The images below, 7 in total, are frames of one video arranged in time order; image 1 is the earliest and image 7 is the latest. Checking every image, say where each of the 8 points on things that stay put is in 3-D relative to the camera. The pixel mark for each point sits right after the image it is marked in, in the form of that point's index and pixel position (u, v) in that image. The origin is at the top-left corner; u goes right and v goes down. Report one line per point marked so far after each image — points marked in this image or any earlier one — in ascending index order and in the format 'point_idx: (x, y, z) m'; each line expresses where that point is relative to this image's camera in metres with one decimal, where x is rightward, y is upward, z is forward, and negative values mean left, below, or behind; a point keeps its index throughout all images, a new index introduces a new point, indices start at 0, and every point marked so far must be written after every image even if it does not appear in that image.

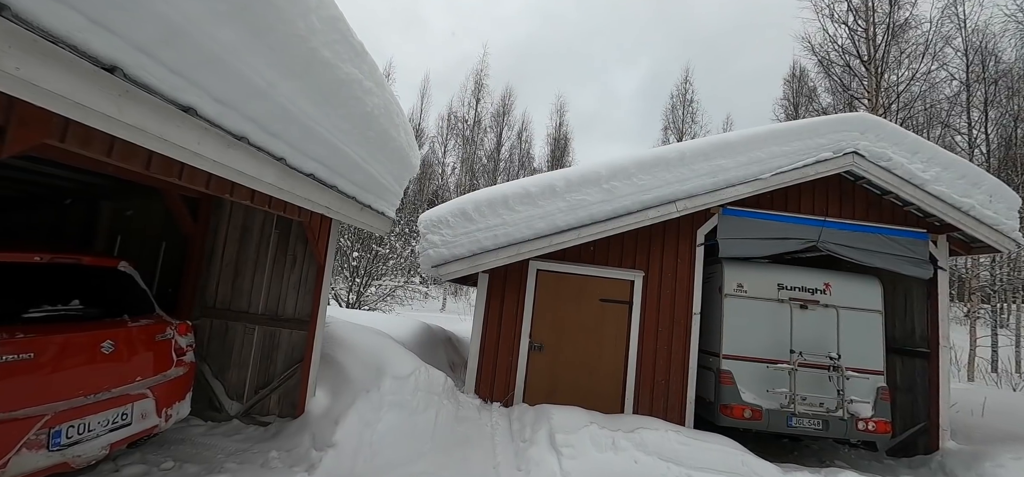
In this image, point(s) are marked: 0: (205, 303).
0: (-3.3, -0.7, +4.4) m
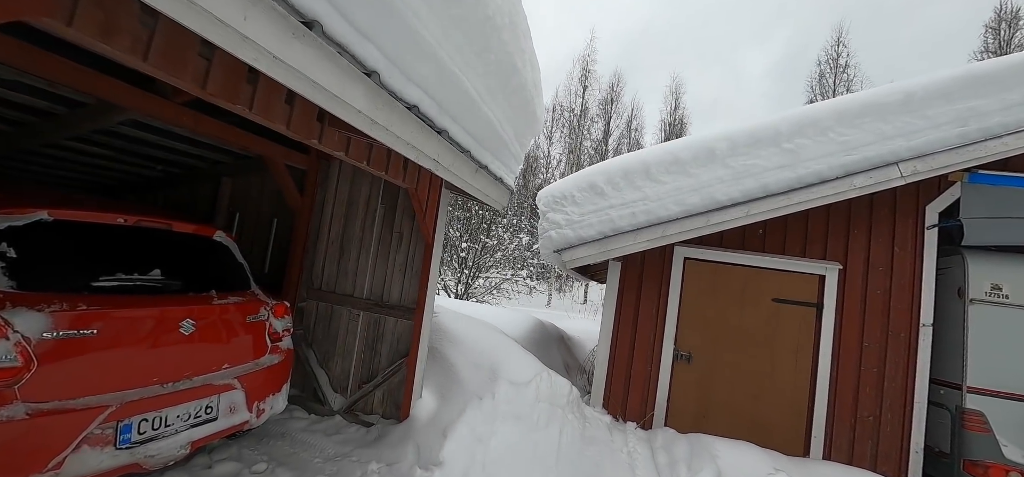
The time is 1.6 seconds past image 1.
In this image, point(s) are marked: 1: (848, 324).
0: (-2.0, -0.5, +4.1) m
1: (+3.5, -0.9, +4.4) m
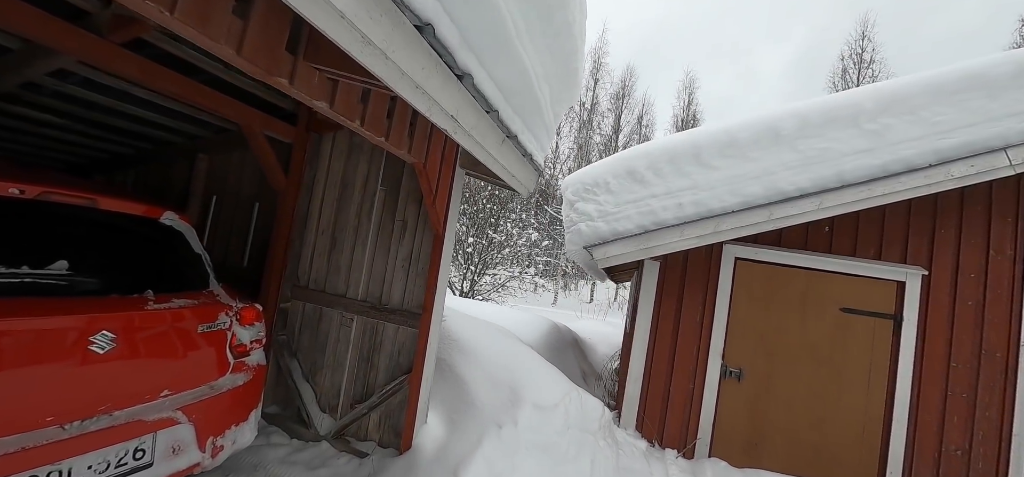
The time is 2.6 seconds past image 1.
0: (-1.8, -0.4, +3.4) m
1: (+3.7, -0.9, +3.7) m
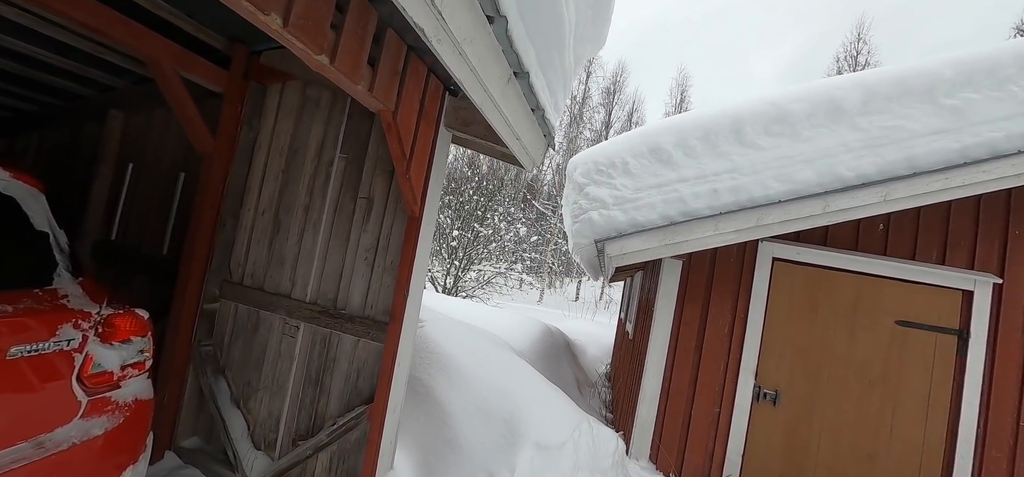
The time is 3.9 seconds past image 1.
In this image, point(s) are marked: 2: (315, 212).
0: (-1.8, -0.2, +2.6) m
1: (+3.7, -0.9, +3.1) m
2: (-1.2, +0.2, +2.5) m
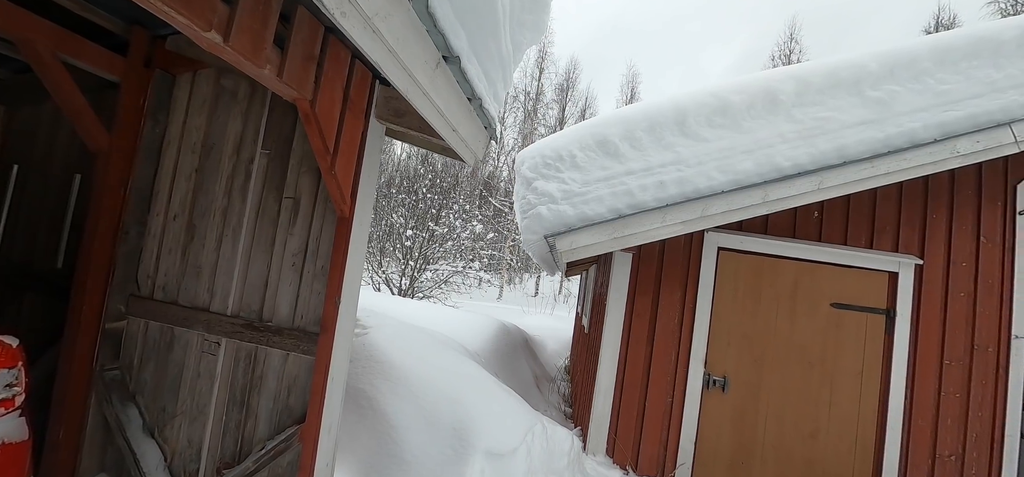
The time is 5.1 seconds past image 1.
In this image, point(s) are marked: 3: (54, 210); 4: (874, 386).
0: (-2.1, -0.3, +2.3) m
1: (+3.3, -0.8, +3.3) m
2: (-1.5, +0.1, +2.2) m
3: (-2.8, +0.2, +2.5) m
4: (+2.9, -1.2, +3.3) m
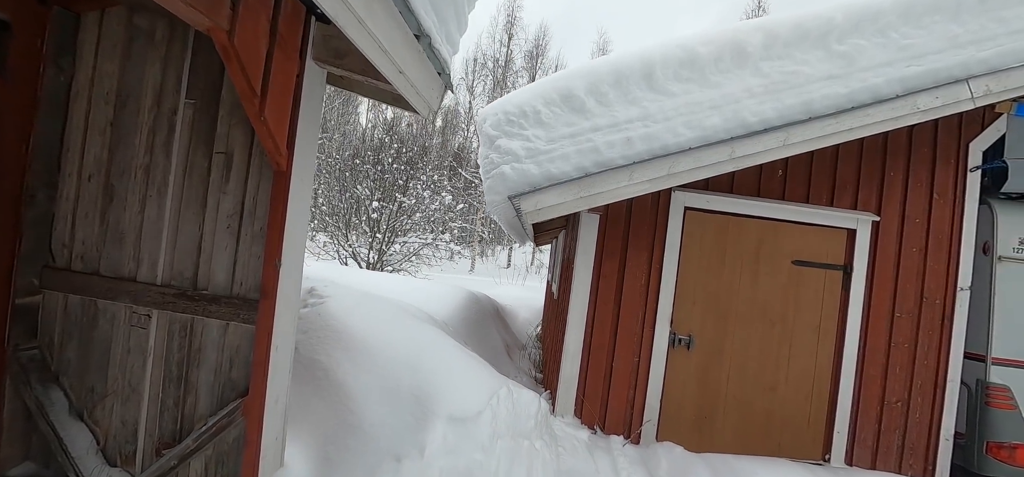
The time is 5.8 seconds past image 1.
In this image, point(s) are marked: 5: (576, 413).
0: (-2.3, -0.1, +2.1) m
1: (+3.0, -0.4, +3.4) m
2: (-1.7, +0.3, +2.0) m
3: (-3.0, +0.3, +2.2) m
4: (+2.6, -0.8, +3.4) m
5: (+0.5, -1.4, +3.4) m
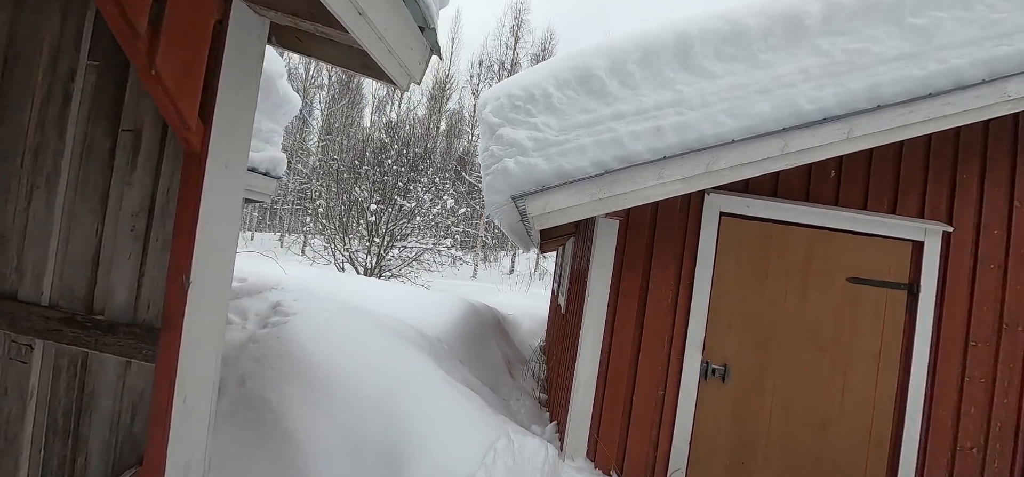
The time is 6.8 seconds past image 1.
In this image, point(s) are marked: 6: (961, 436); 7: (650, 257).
0: (-2.3, -0.1, +1.6) m
1: (+3.0, -0.5, +2.9) m
2: (-1.7, +0.3, +1.5) m
3: (-3.0, +0.3, +1.7) m
4: (+2.6, -0.9, +2.9) m
5: (+0.5, -1.5, +2.9) m
6: (+3.1, -1.4, +2.9) m
7: (+1.0, -0.1, +2.9) m
